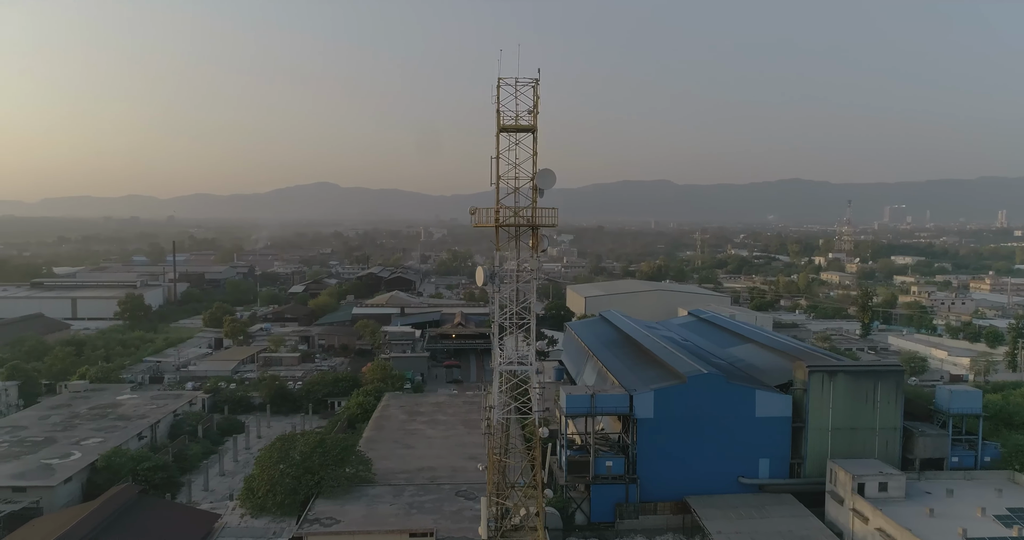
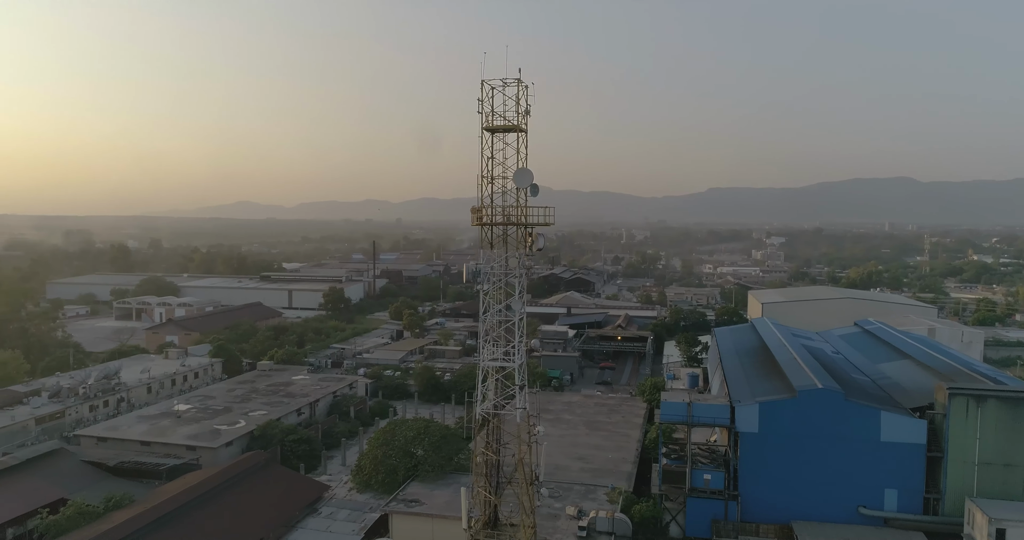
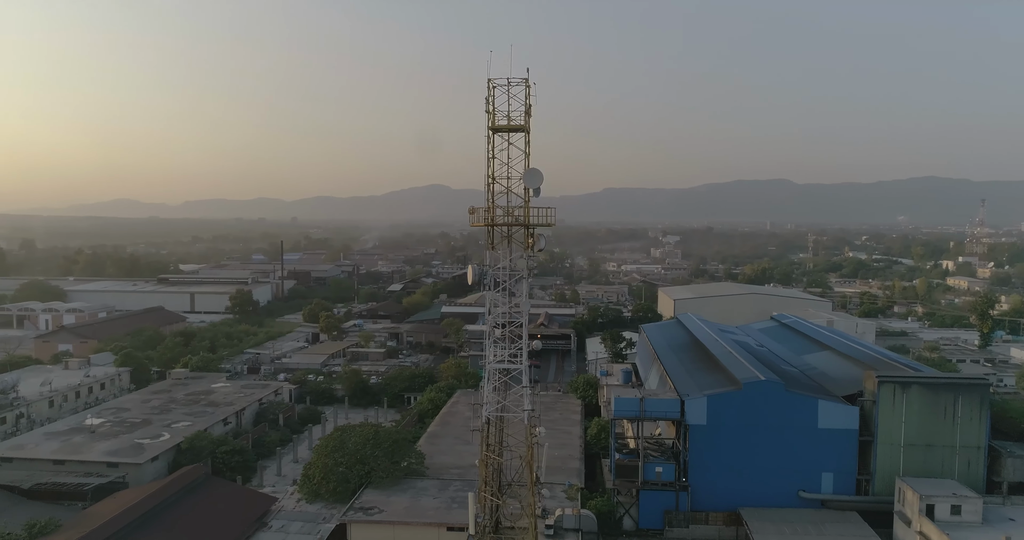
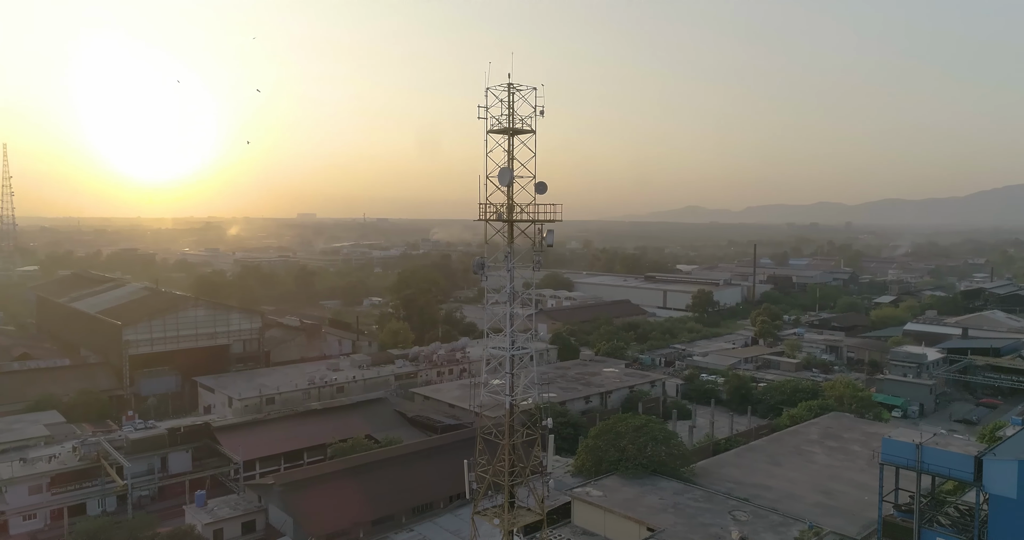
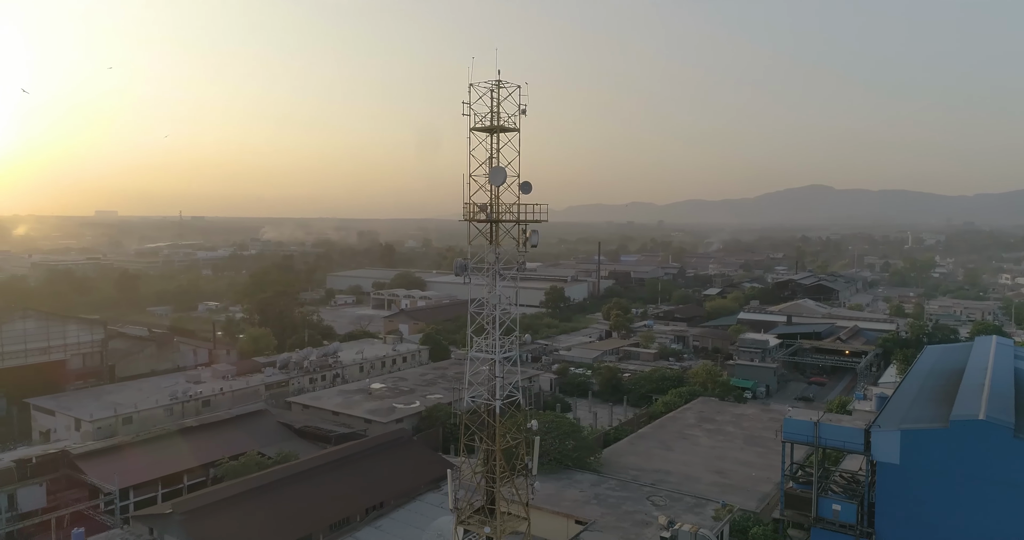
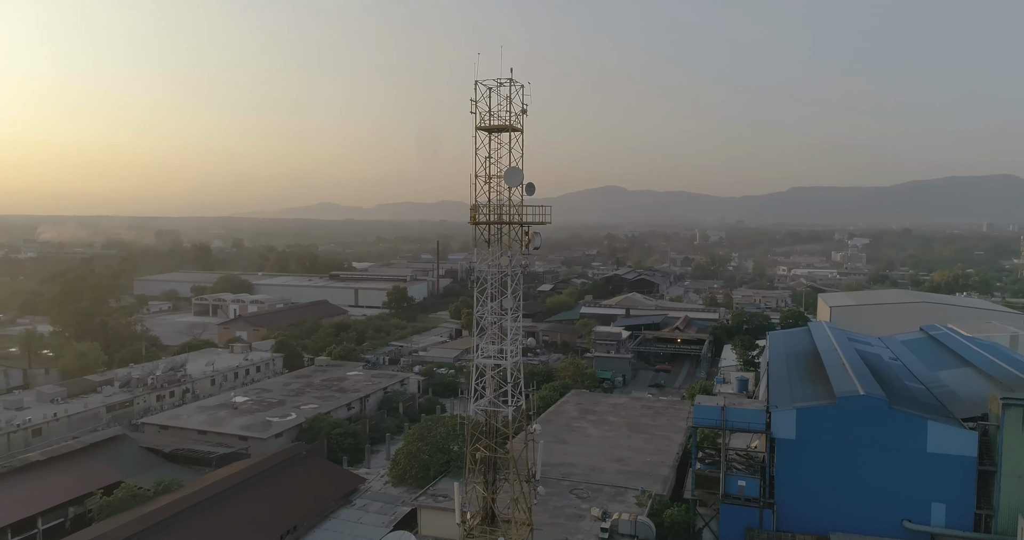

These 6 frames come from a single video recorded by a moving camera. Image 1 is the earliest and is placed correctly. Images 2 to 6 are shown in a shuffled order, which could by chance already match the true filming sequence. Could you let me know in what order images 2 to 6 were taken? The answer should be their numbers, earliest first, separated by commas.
3, 2, 6, 5, 4
